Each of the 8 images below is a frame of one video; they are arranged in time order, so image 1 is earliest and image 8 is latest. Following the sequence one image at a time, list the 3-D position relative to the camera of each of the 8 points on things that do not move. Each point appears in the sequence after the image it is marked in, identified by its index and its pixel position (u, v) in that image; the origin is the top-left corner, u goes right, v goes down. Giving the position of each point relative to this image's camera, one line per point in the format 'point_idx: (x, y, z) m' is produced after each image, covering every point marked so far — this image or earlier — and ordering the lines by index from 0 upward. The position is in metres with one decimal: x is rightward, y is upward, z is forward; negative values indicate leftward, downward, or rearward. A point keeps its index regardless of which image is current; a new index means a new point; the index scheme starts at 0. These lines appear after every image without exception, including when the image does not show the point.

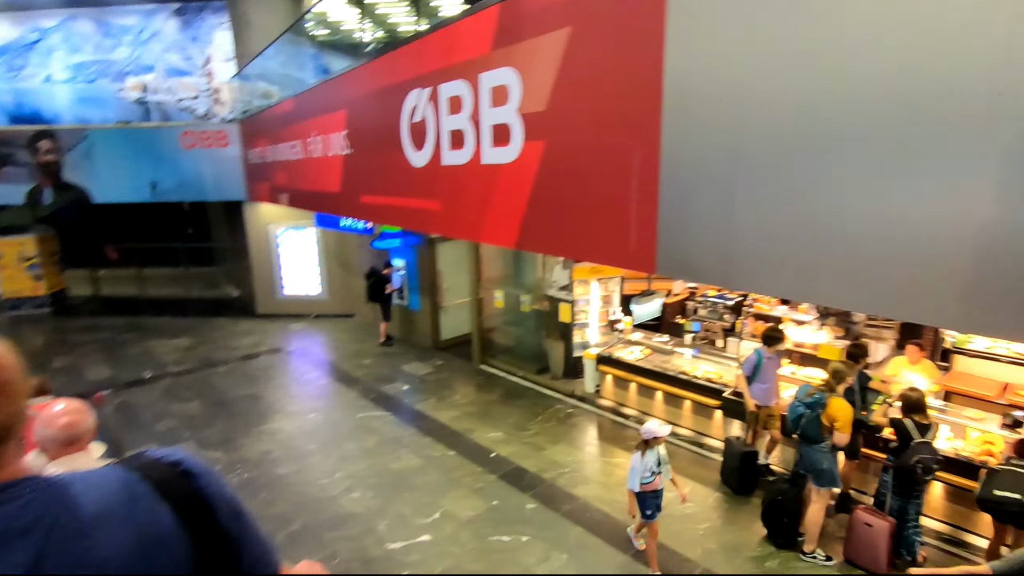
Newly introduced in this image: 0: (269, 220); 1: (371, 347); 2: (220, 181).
0: (-5.7, +1.6, +12.7) m
1: (-2.8, -1.2, +10.9) m
2: (-6.6, +2.4, +12.3) m
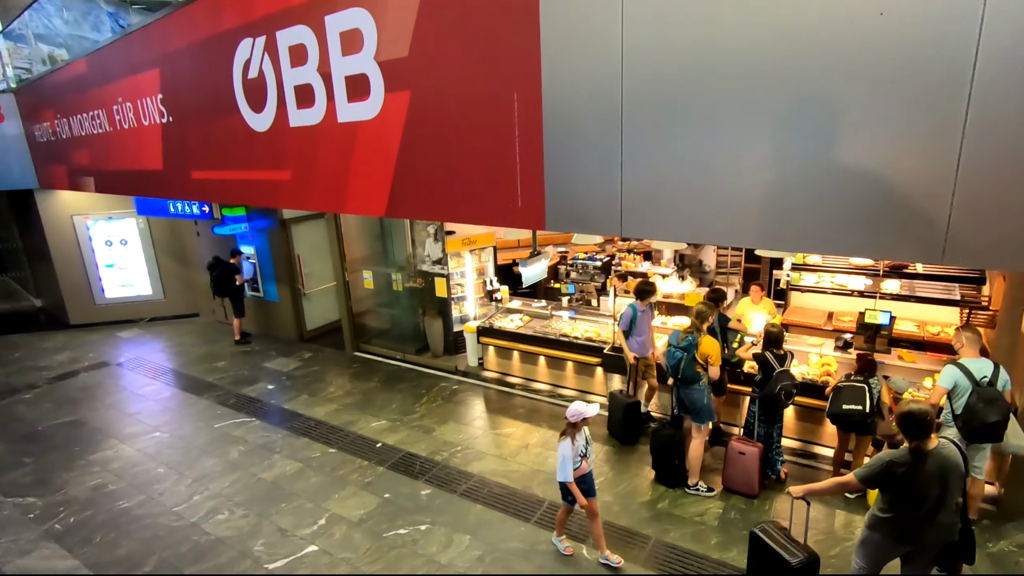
0: (-8.6, +1.5, +10.5) m
1: (-5.1, -1.1, +9.6) m
2: (-9.4, +2.2, +9.9) m
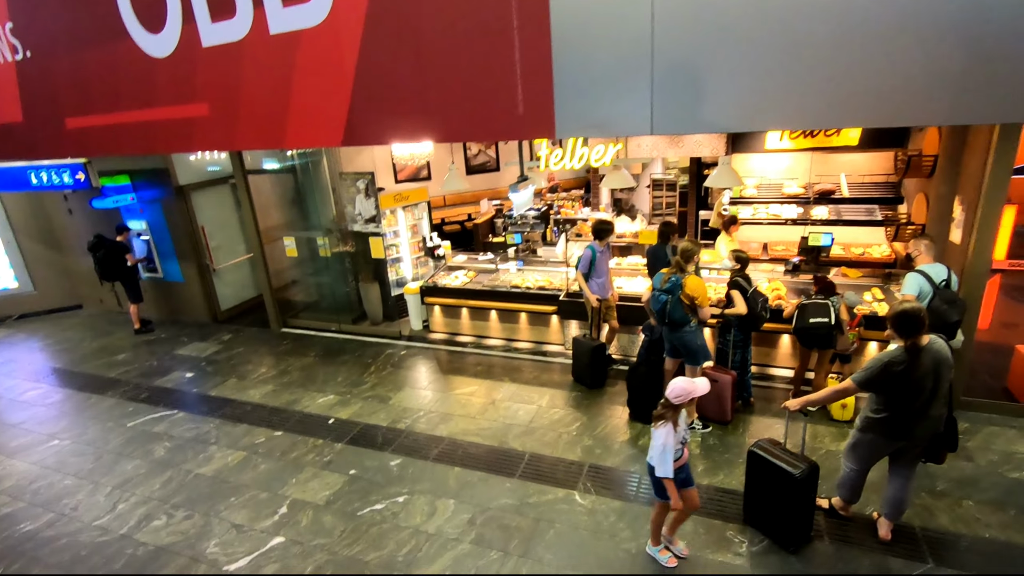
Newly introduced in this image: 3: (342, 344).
0: (-9.8, +1.5, +8.6) m
1: (-6.1, -0.8, +8.4) m
2: (-10.6, +2.1, +7.7) m
3: (-2.4, -0.8, +7.7) m
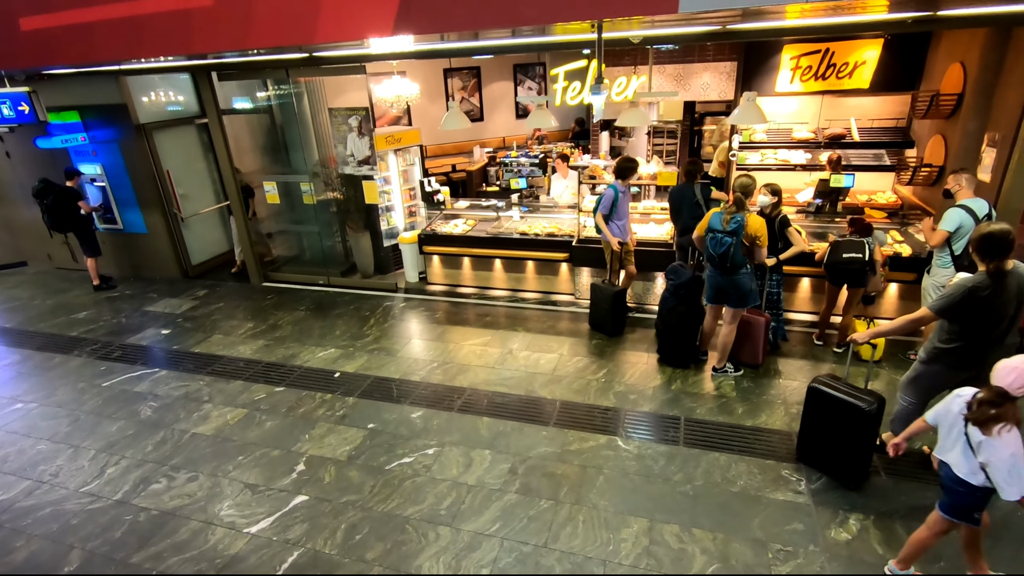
0: (-9.8, +2.2, +7.3) m
1: (-6.1, -0.1, +7.6) m
2: (-10.5, +2.7, +6.4) m
3: (-2.4, -0.1, +7.1) m
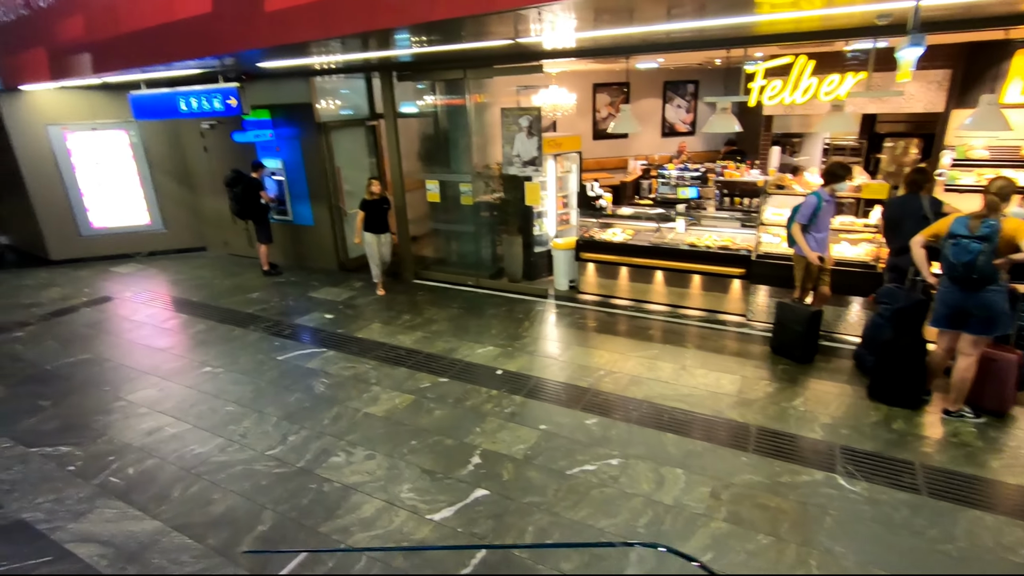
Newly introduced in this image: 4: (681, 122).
0: (-7.5, +2.7, +8.7) m
1: (-3.9, +0.1, +8.2) m
2: (-8.3, +3.3, +7.9) m
3: (-0.4, -0.1, +7.1) m
4: (+3.5, +3.4, +11.1) m
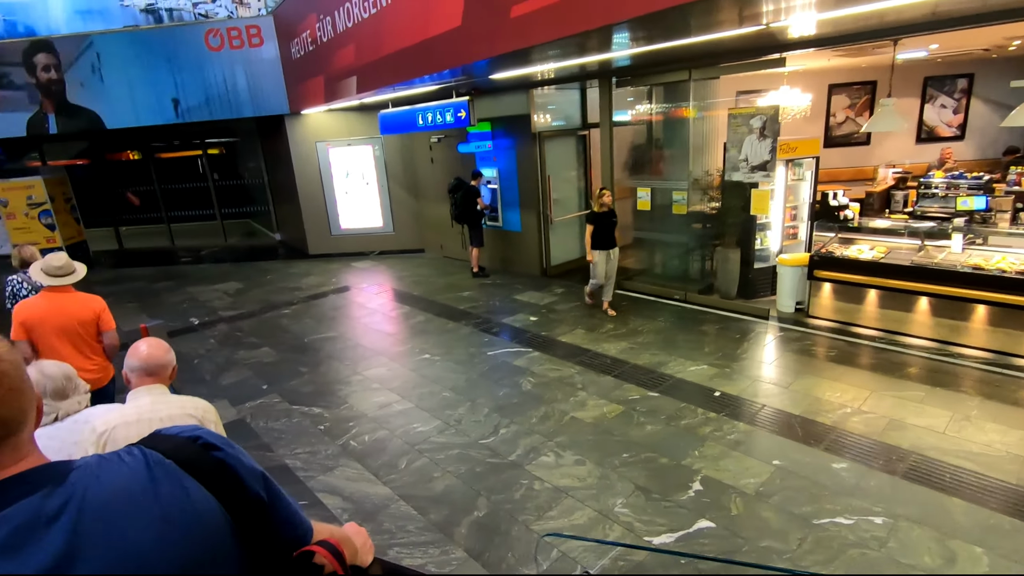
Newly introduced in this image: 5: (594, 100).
0: (-3.8, +3.0, +10.4) m
1: (-0.8, +0.1, +8.8) m
2: (-4.7, +3.6, +10.0) m
3: (+2.2, -0.3, +6.6) m
4: (+7.4, +2.8, +9.2) m
5: (+1.3, +2.9, +8.4) m
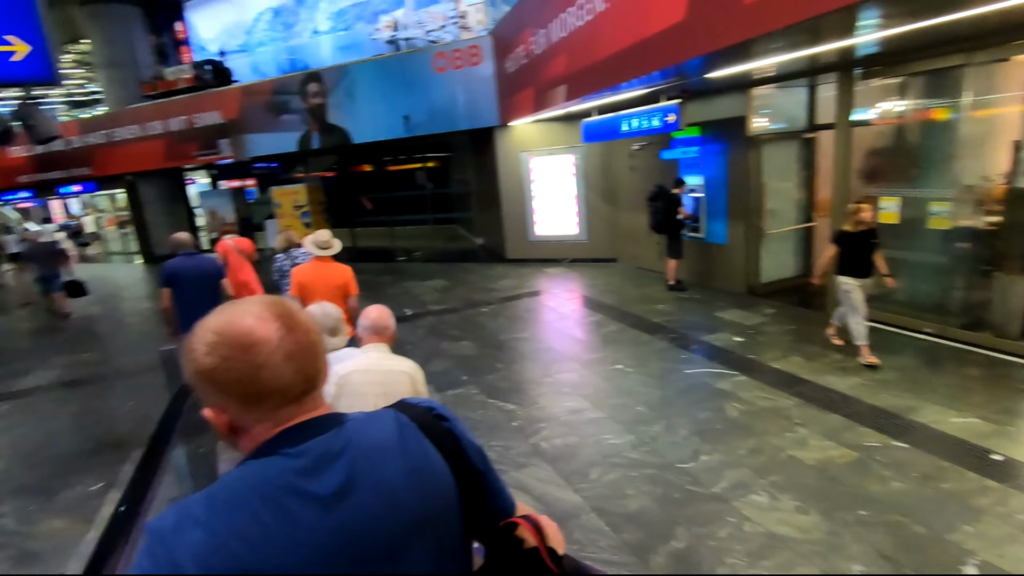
0: (+0.2, +2.9, +10.9) m
1: (+2.3, -0.1, +8.4) m
2: (-0.8, +3.6, +10.9) m
3: (+4.3, -0.6, +5.3) m
4: (+10.4, +2.0, +6.1) m
5: (+4.3, +2.6, +7.4) m
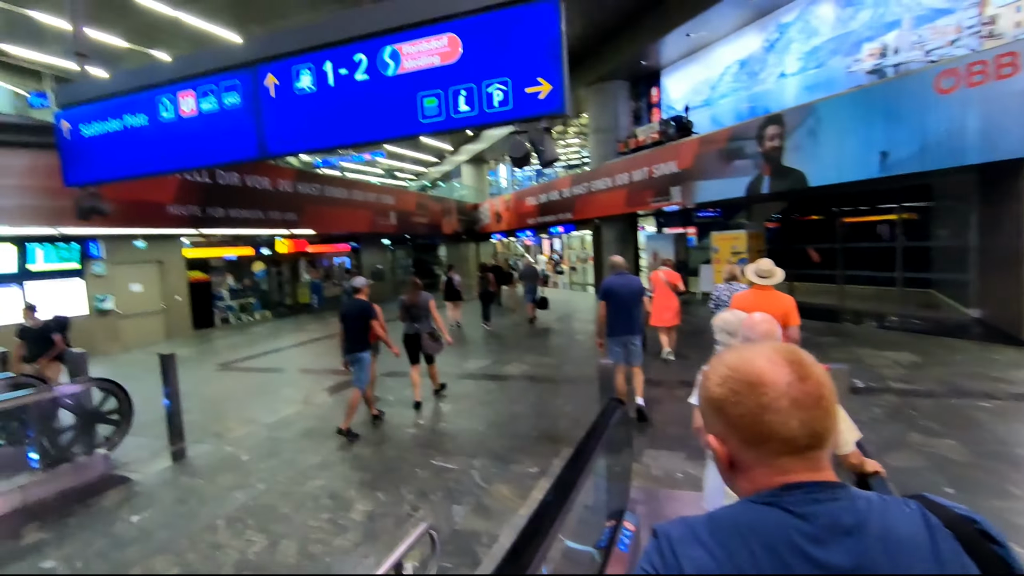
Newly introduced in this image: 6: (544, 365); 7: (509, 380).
0: (+8.0, +1.5, +7.5) m
1: (+7.2, -1.3, +4.1) m
2: (+7.3, +2.3, +8.1) m
3: (+6.6, -1.7, +0.5) m
4: (+11.9, +0.2, -3.0) m
5: (+8.5, +1.3, +2.1) m
6: (+0.5, -1.3, +8.9) m
7: (-0.1, -1.4, +8.0) m
